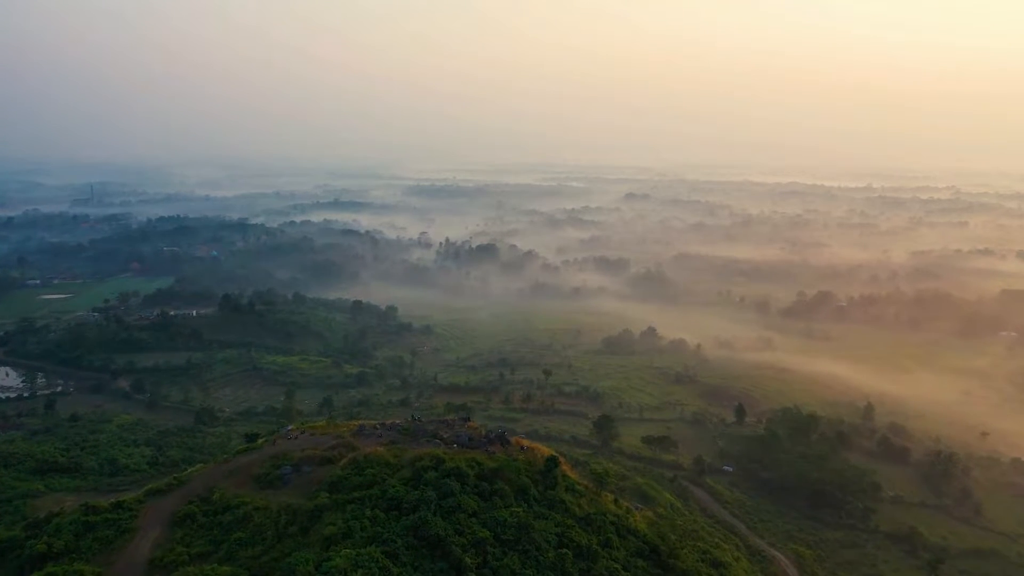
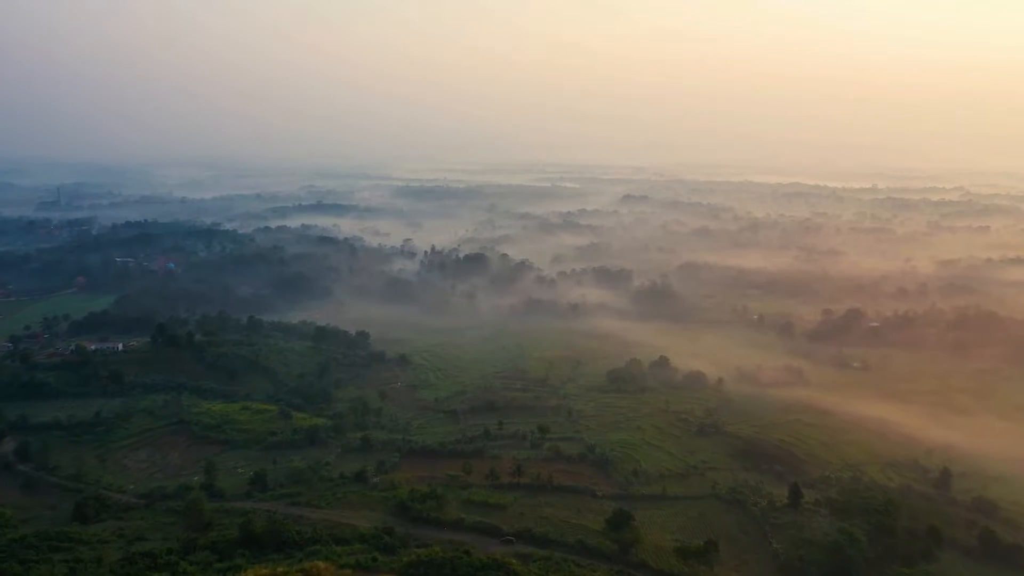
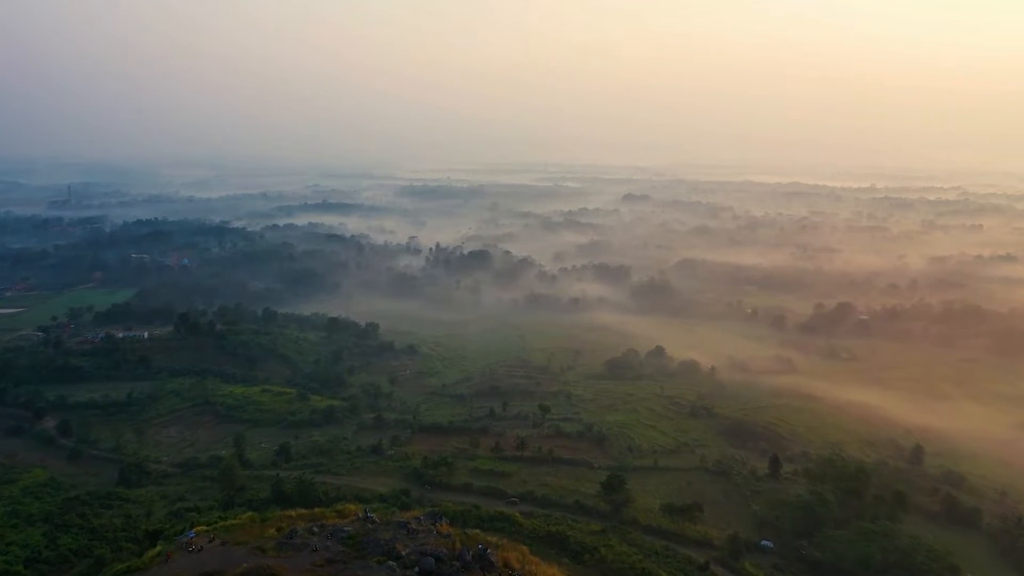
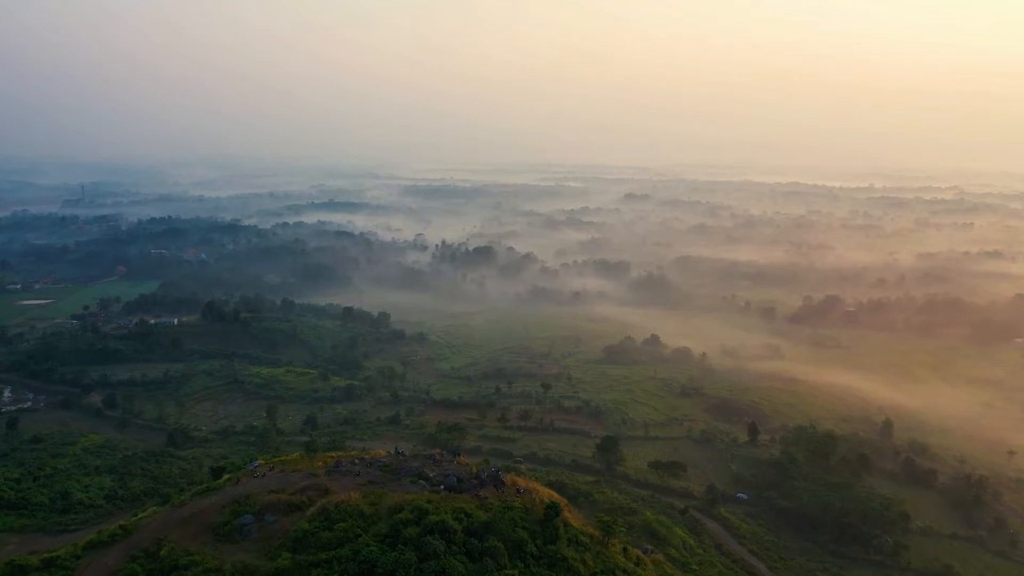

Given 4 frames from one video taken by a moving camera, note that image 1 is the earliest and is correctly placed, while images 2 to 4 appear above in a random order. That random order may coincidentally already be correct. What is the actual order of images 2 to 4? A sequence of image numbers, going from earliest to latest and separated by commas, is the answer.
4, 3, 2
